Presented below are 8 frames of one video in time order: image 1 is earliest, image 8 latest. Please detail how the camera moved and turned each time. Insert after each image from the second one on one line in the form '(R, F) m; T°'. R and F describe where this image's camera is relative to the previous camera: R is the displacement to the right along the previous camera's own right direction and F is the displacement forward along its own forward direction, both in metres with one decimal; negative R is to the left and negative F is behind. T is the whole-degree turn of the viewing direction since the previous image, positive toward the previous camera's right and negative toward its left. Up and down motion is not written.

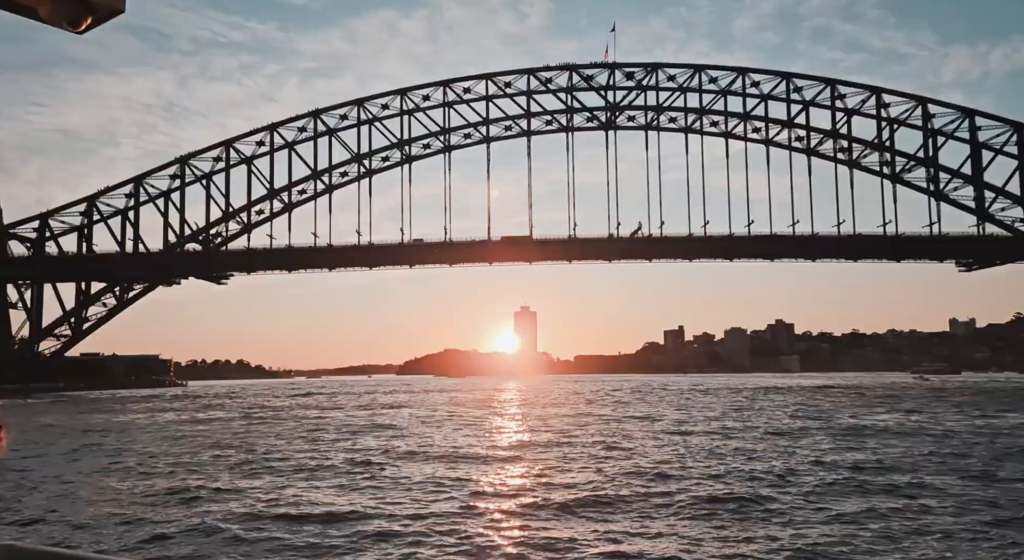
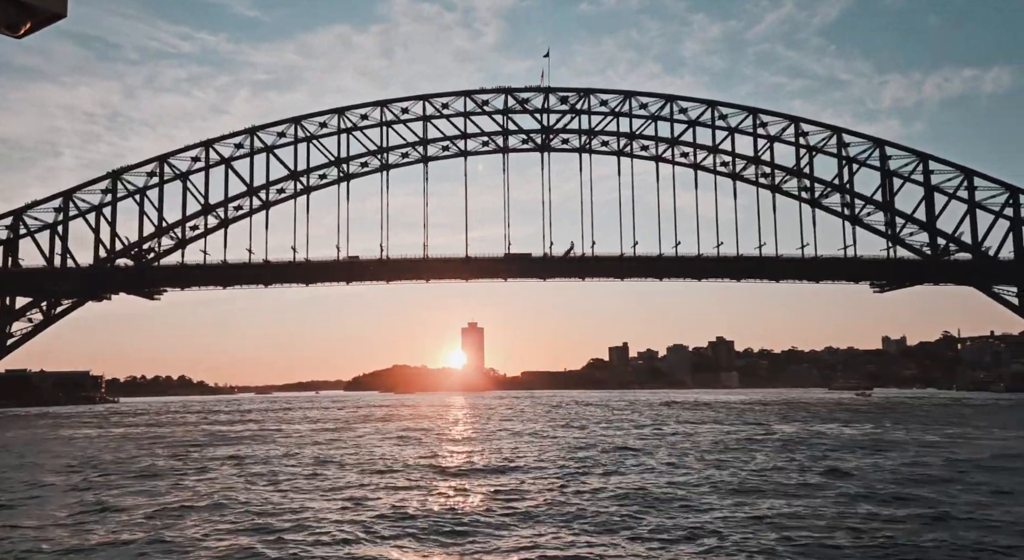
(+1.7, -1.6) m; +3°
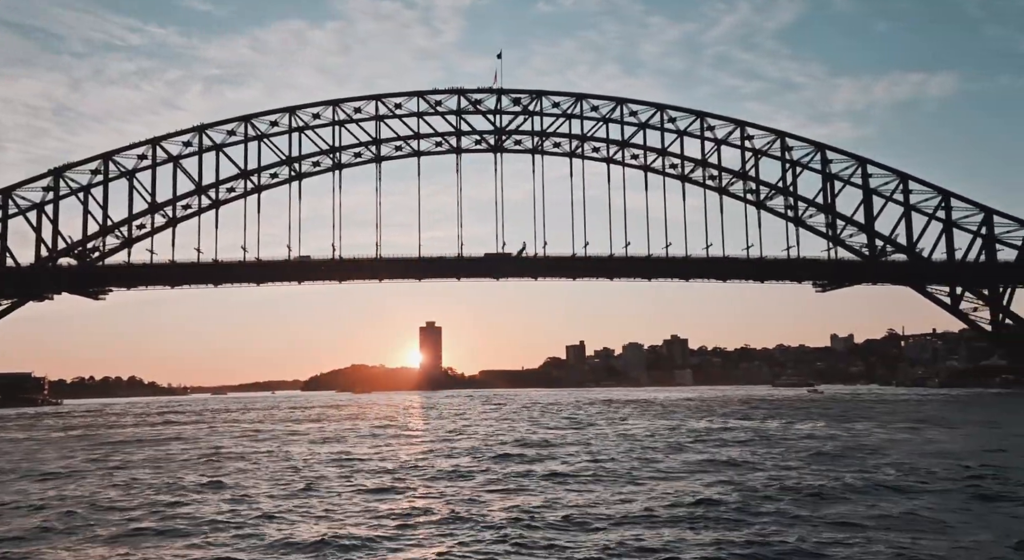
(+0.7, -0.7) m; +3°
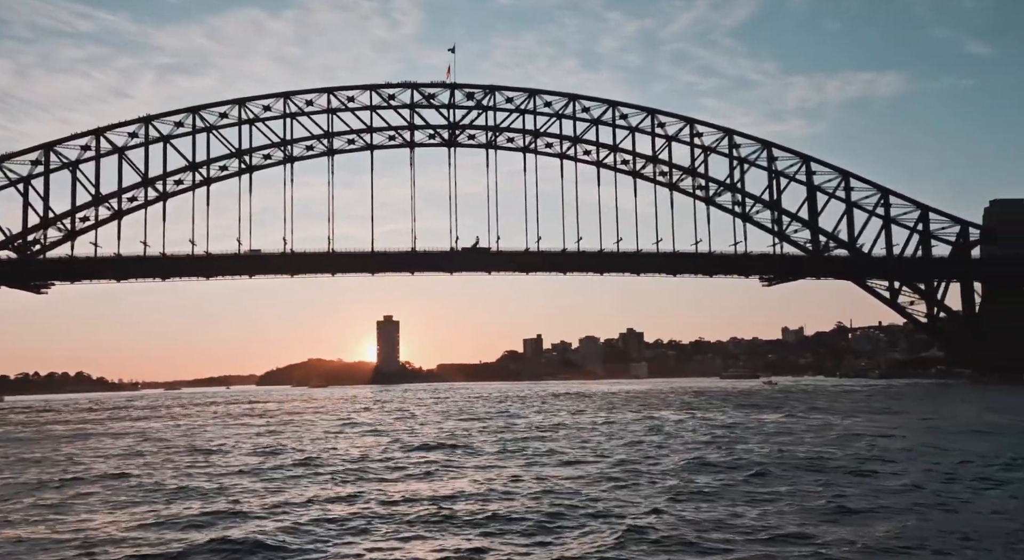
(+0.6, -0.5) m; +3°
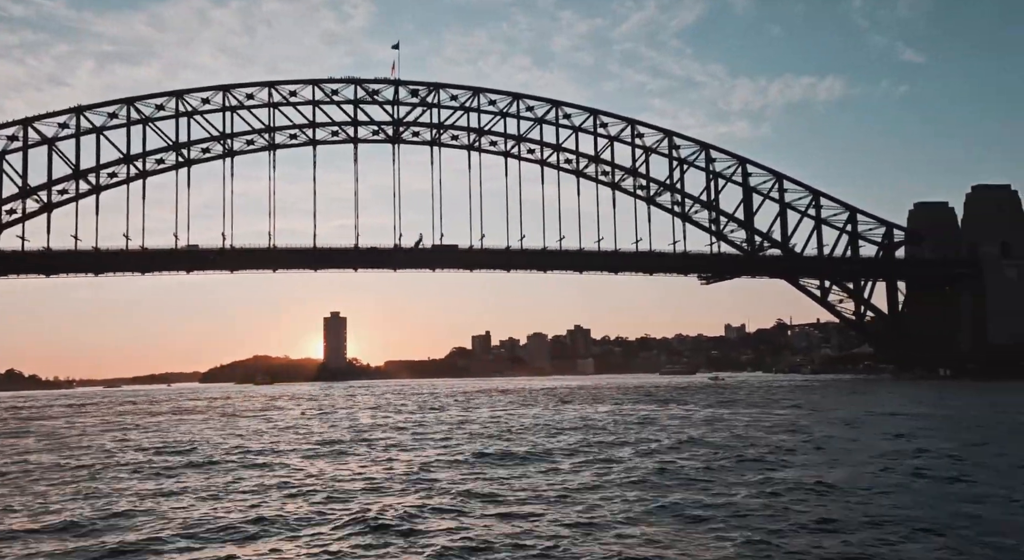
(+0.7, -0.5) m; +4°
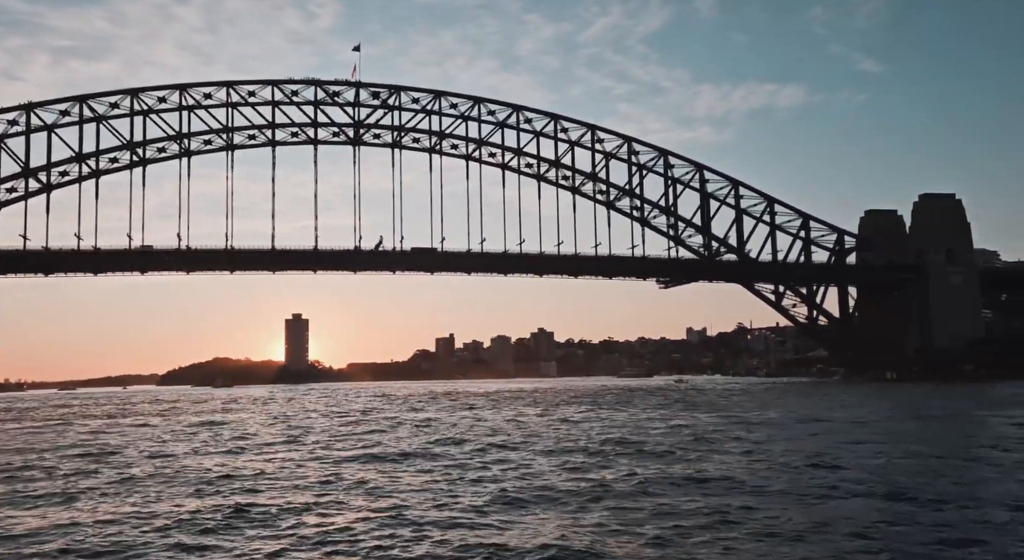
(+0.6, -0.2) m; +2°
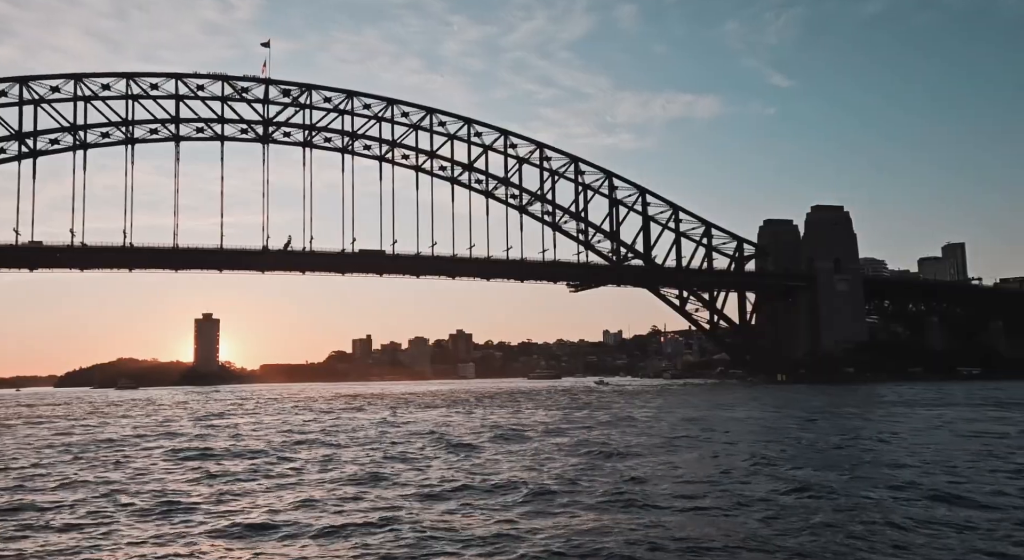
(+1.1, -0.3) m; +6°
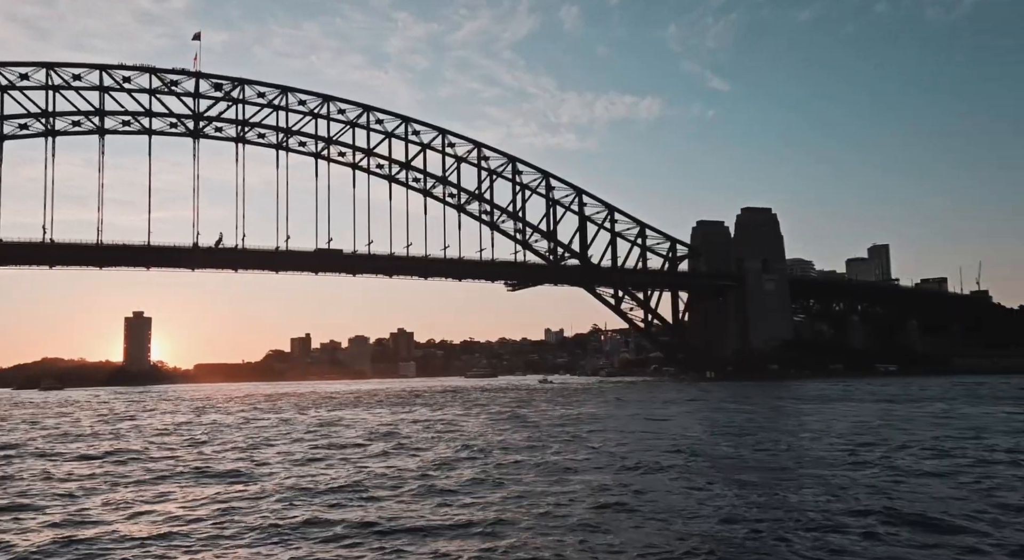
(+0.6, 0.0) m; +4°
